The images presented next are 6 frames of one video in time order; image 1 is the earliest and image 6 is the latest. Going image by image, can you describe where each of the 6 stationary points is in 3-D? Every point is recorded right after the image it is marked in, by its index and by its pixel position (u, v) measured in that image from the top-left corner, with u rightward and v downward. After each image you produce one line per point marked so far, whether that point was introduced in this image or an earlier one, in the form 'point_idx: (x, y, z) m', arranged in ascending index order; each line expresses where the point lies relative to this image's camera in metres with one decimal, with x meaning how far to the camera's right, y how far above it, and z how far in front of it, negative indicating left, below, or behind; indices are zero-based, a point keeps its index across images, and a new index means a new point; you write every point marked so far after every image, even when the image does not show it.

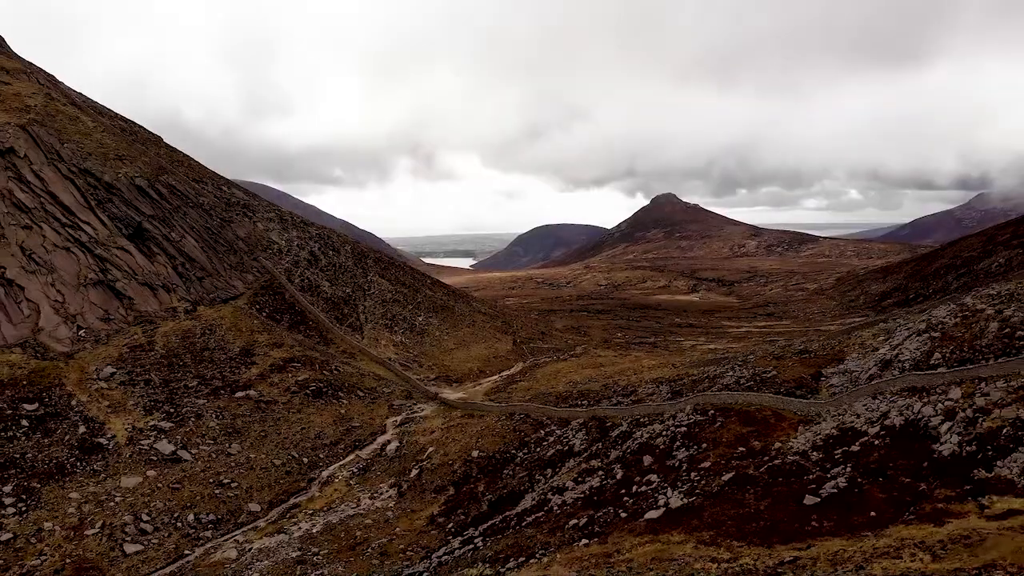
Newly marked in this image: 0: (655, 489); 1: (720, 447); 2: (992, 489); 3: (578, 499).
0: (+4.9, -6.9, +18.2) m
1: (+7.7, -5.7, +19.1) m
2: (+11.6, -4.9, +12.7) m
3: (+2.4, -7.9, +19.5) m
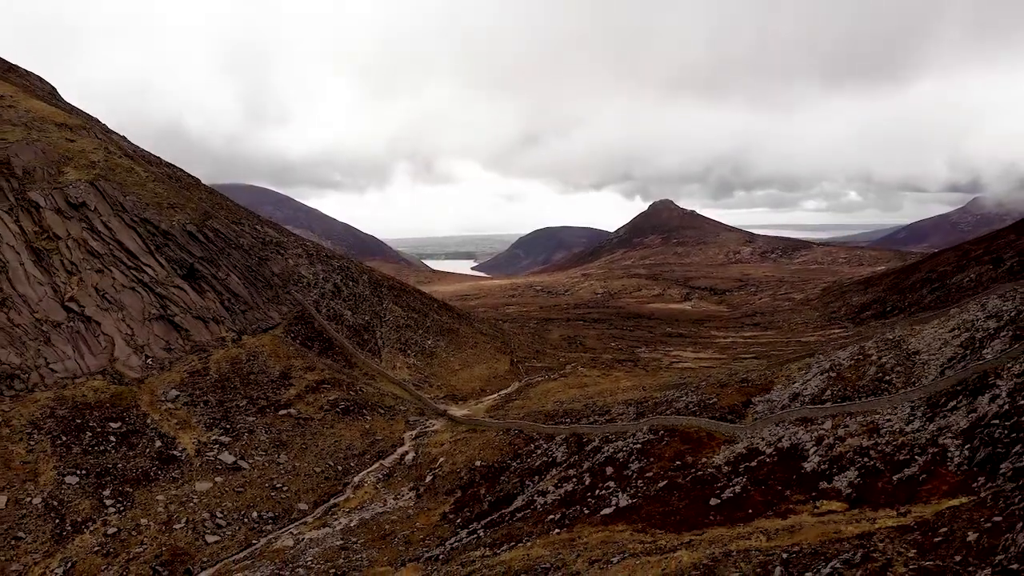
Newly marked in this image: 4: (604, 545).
0: (+4.6, -9.5, +24.5) m
1: (+7.4, -8.3, +25.4) m
2: (+11.4, -7.5, +19.0) m
3: (+2.2, -10.5, +25.8) m
4: (+3.5, -9.7, +19.7) m
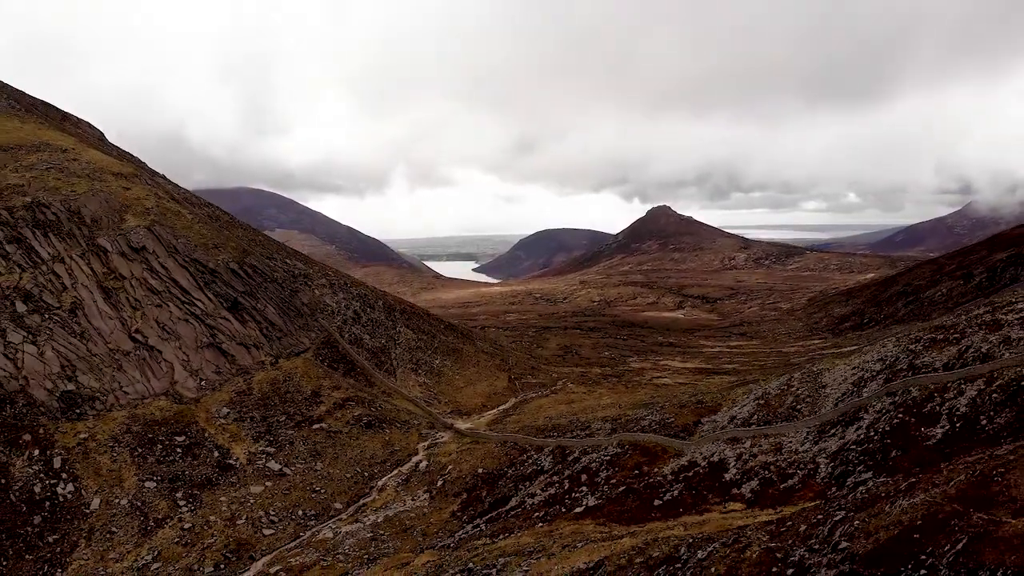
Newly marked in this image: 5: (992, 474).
0: (+4.3, -12.5, +31.5) m
1: (+7.1, -11.3, +32.5) m
2: (+11.0, -10.5, +26.0) m
3: (+1.8, -13.5, +32.9) m
4: (+3.2, -12.7, +26.8) m
5: (+16.7, -6.6, +18.3) m
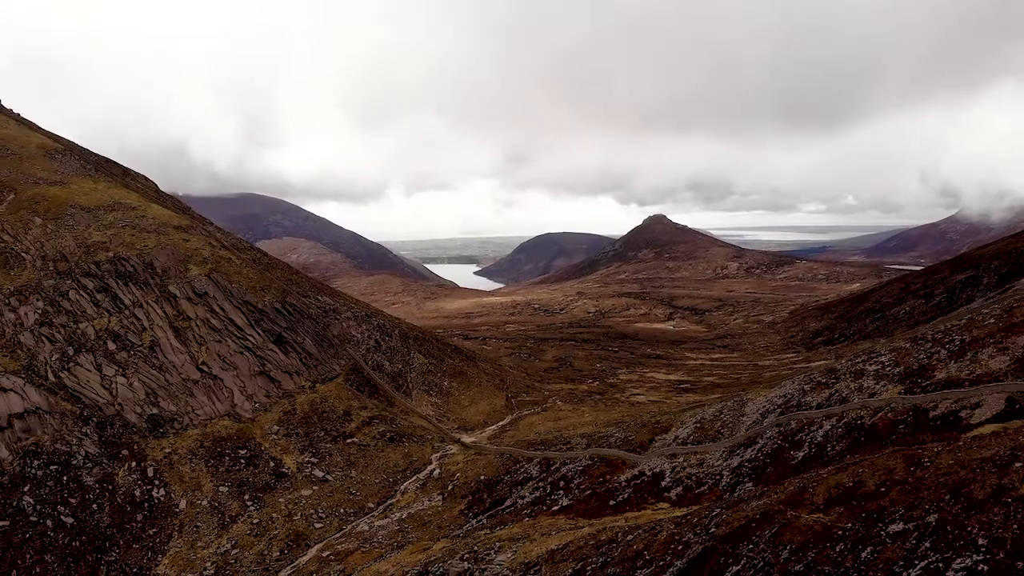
0: (+3.9, -16.8, +41.8) m
1: (+6.6, -15.6, +42.8) m
2: (+10.6, -14.8, +36.3) m
3: (+1.4, -17.8, +43.2) m
4: (+2.7, -17.0, +37.1) m
5: (+16.2, -10.9, +28.6) m
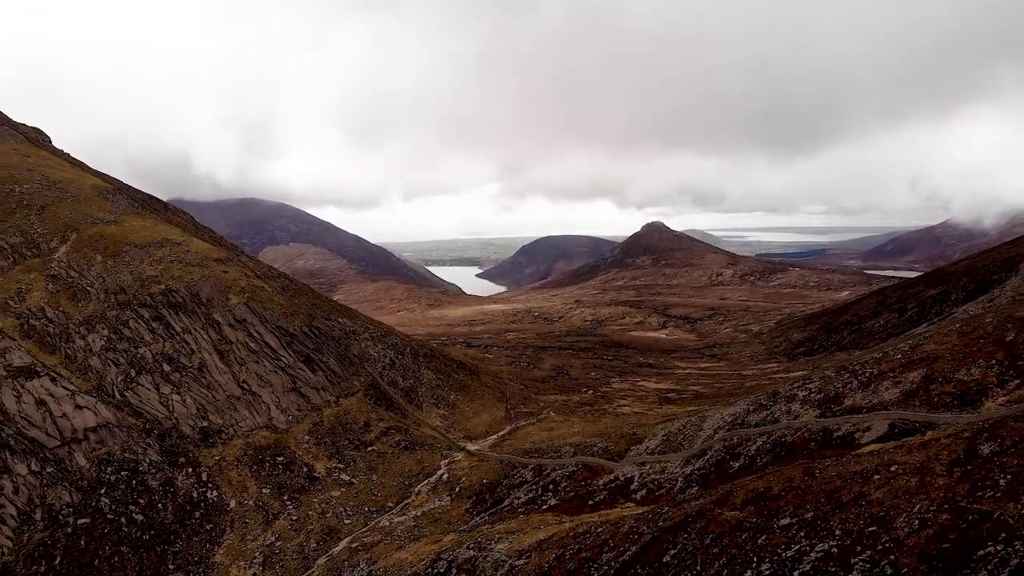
0: (+3.6, -20.5, +50.6) m
1: (+6.4, -19.3, +51.5) m
2: (+10.3, -18.4, +45.1) m
3: (+1.2, -21.4, +52.0) m
4: (+2.4, -20.6, +45.9) m
5: (+15.9, -14.5, +37.3) m
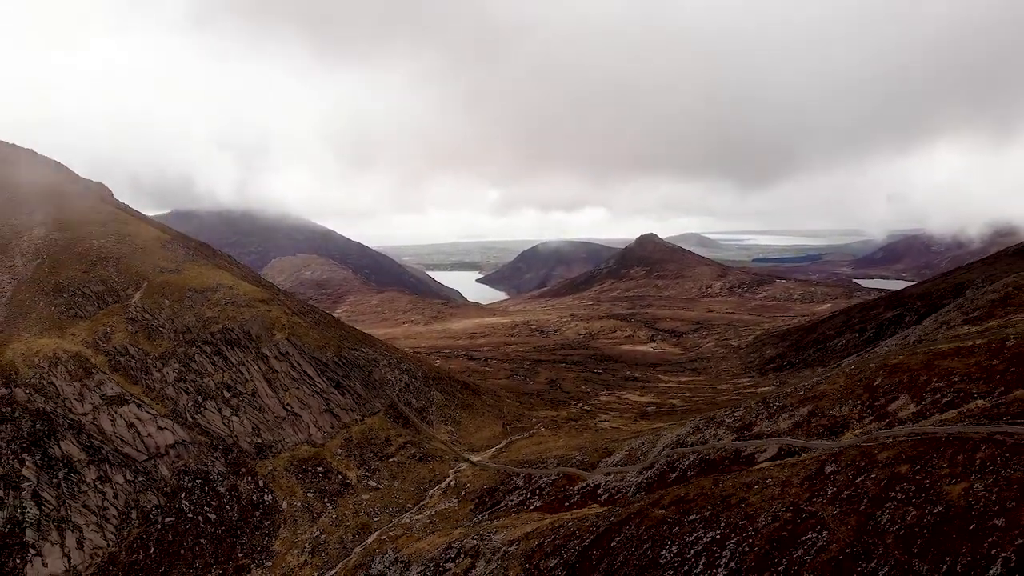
0: (+3.0, -26.6, +64.9) m
1: (+5.7, -25.4, +65.8) m
2: (+9.6, -24.6, +59.3) m
3: (+0.5, -27.6, +66.2) m
4: (+1.8, -26.8, +60.1) m
5: (+15.3, -20.6, +51.5) m
